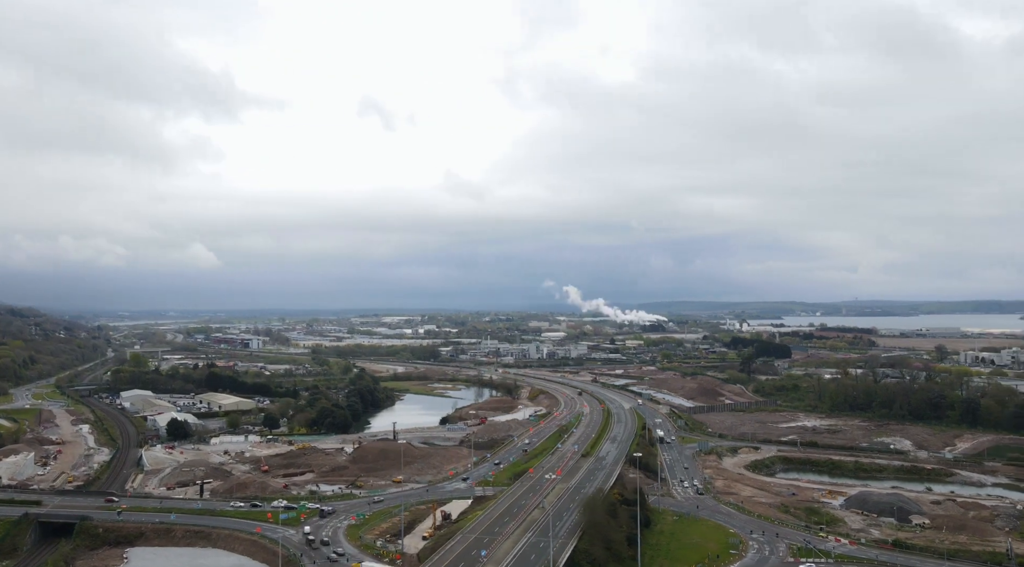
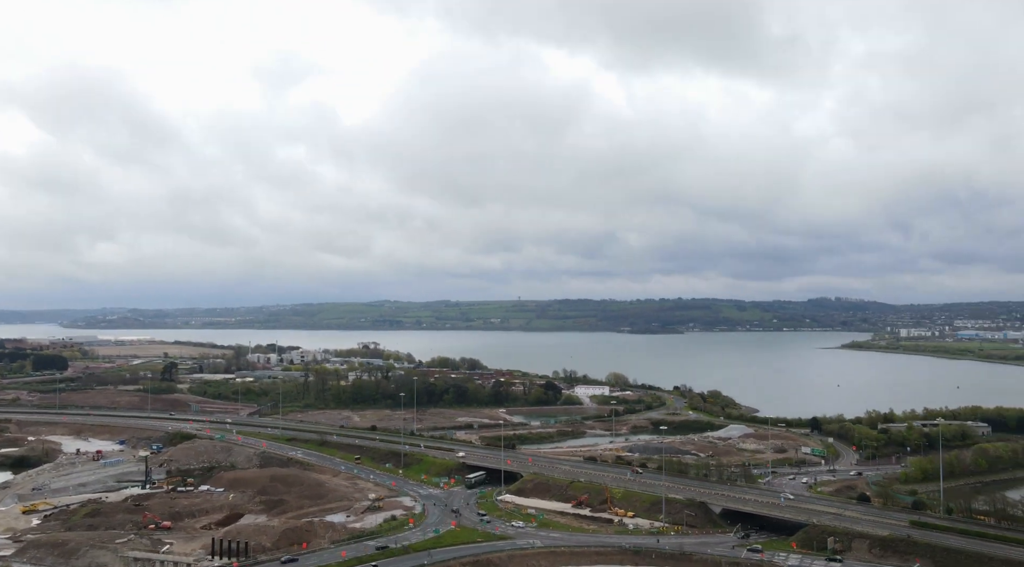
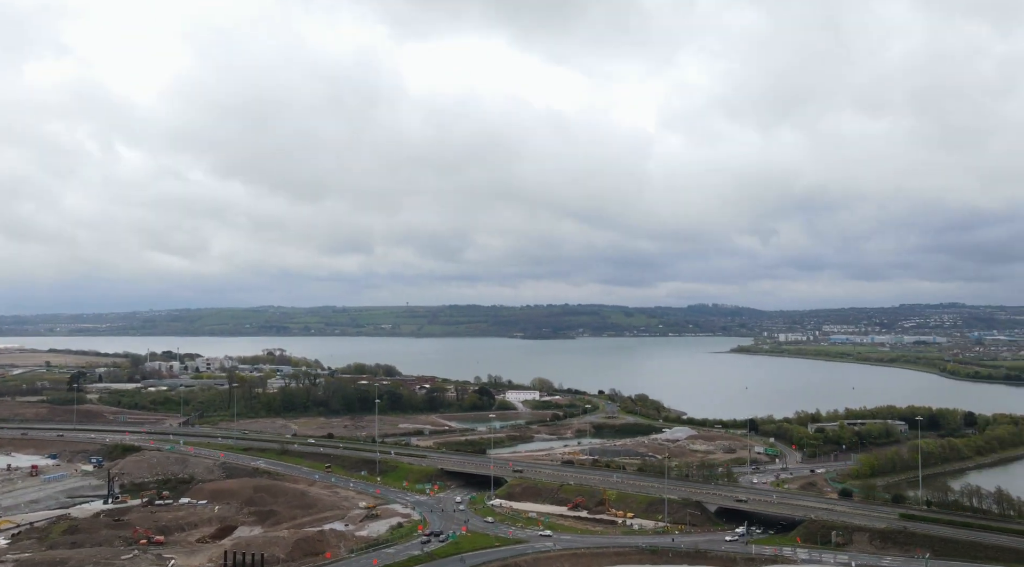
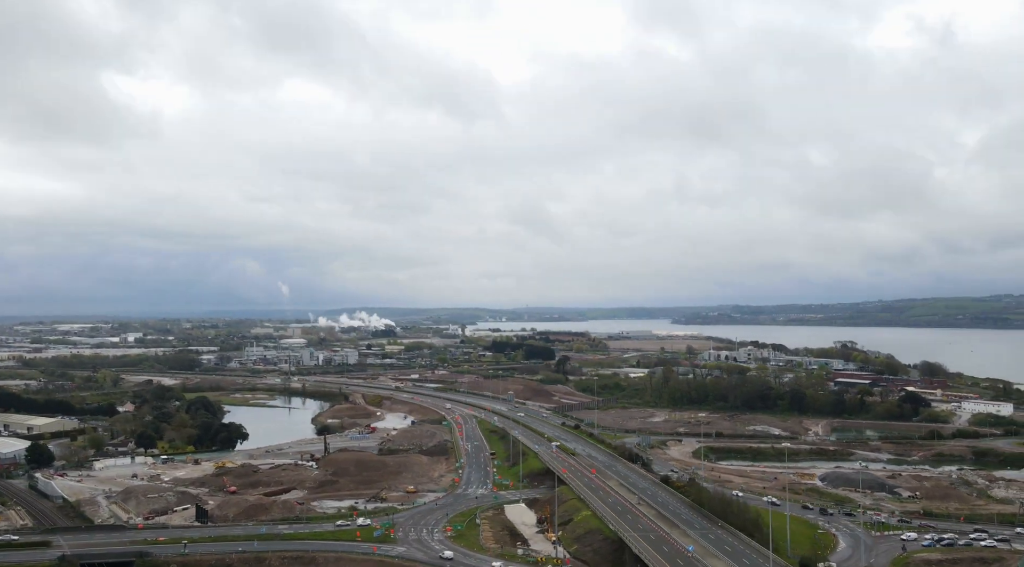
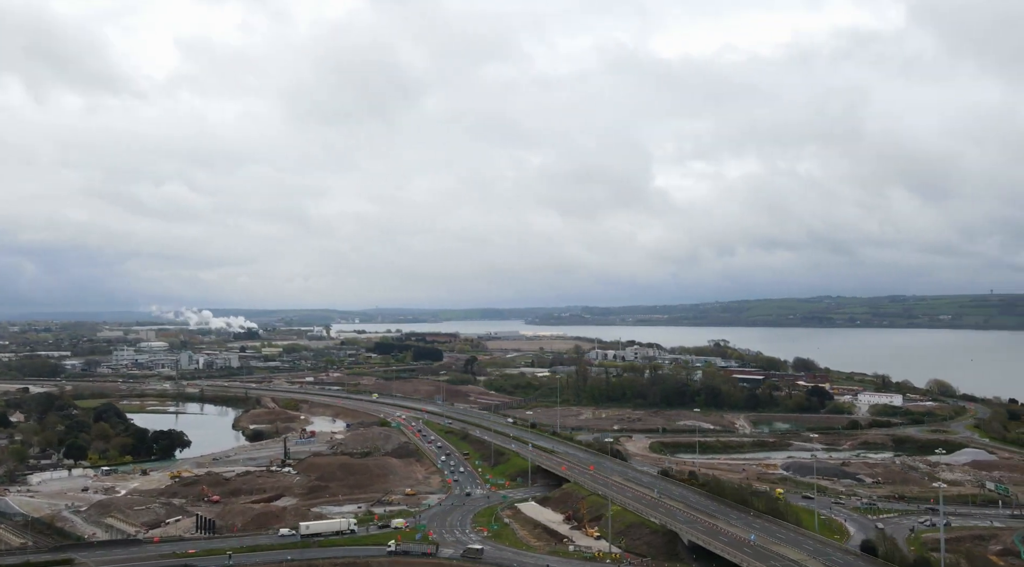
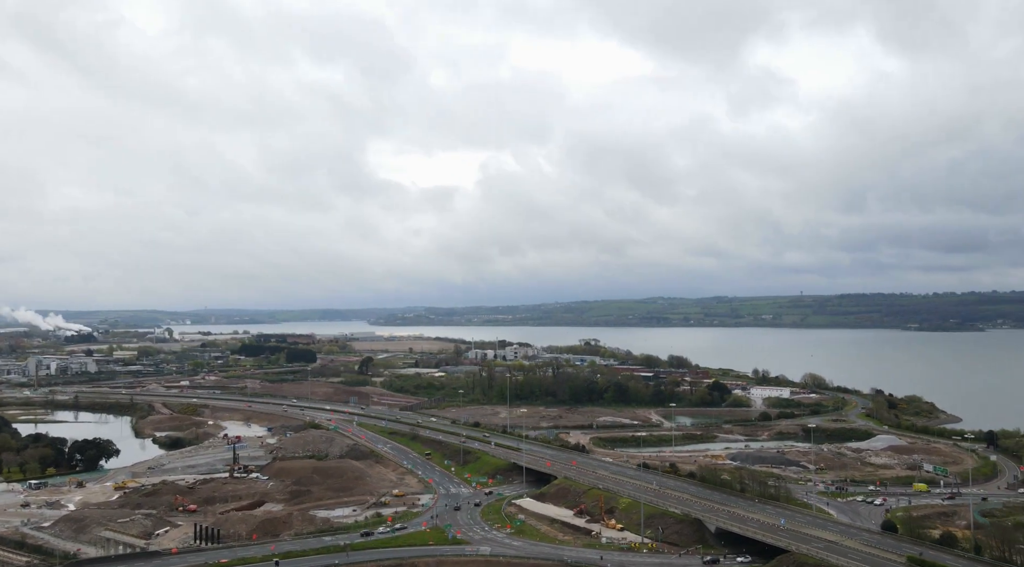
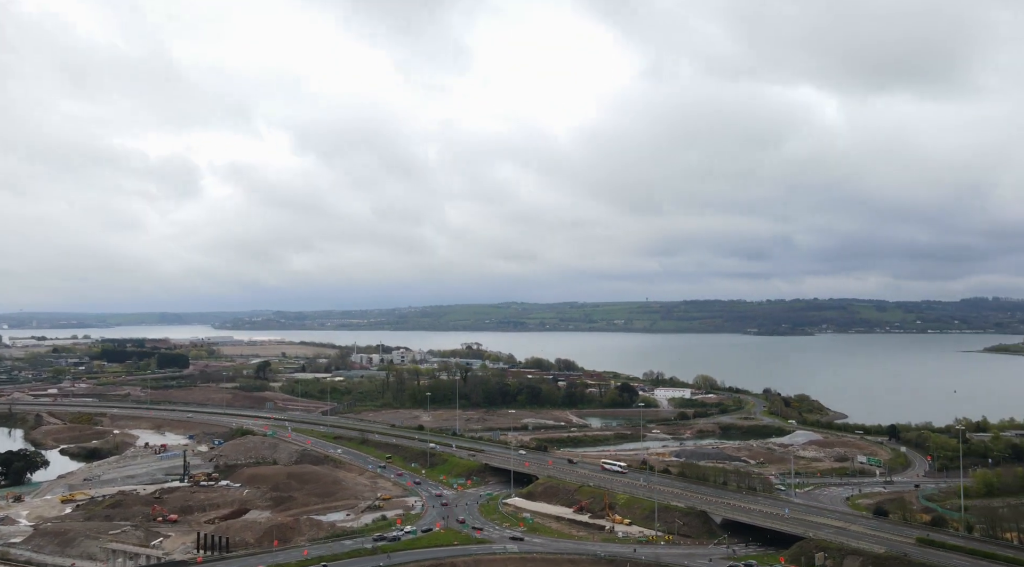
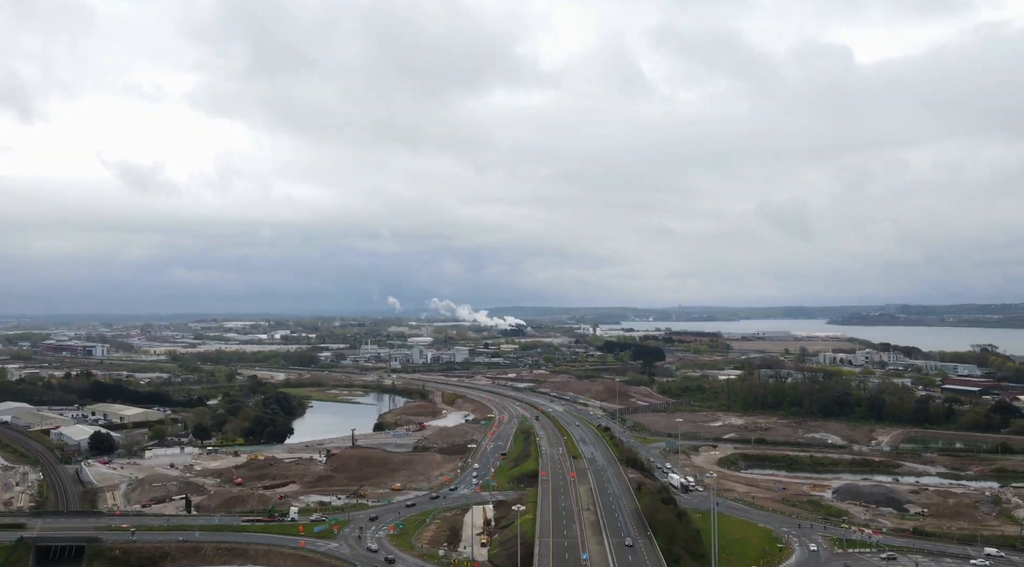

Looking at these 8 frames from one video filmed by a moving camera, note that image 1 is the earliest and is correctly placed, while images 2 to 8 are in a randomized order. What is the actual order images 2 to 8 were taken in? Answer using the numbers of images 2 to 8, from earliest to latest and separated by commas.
8, 4, 5, 6, 7, 2, 3
